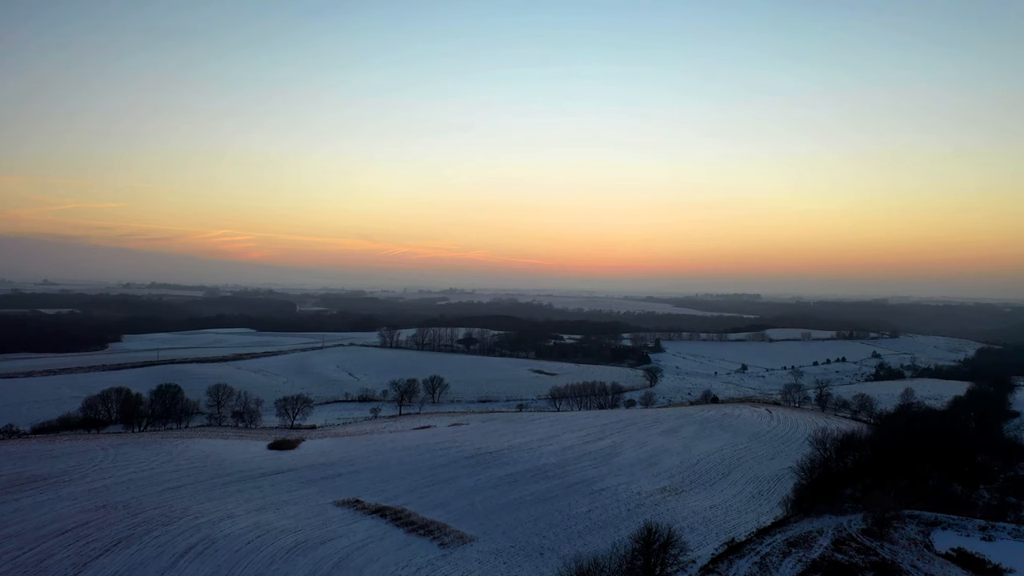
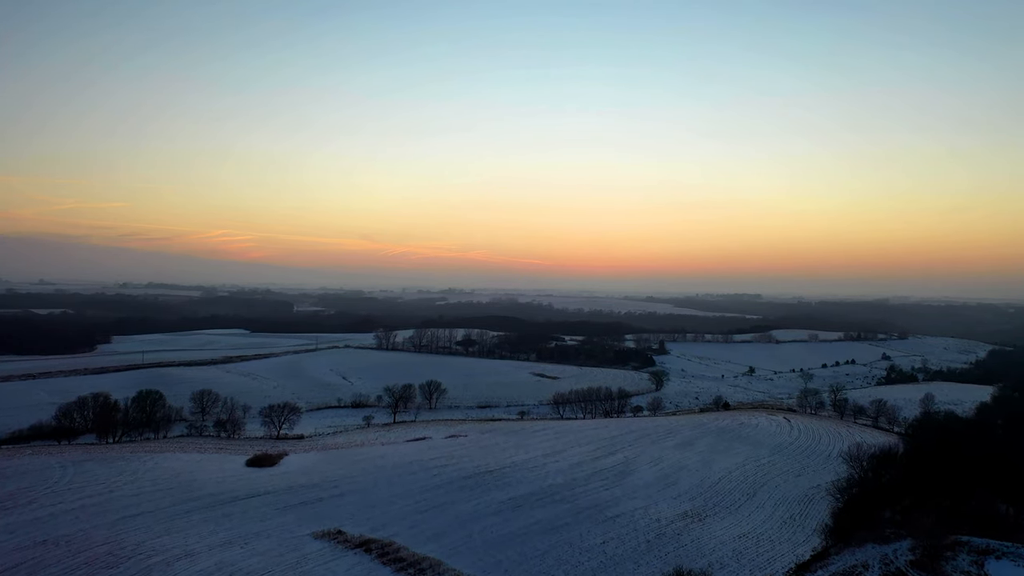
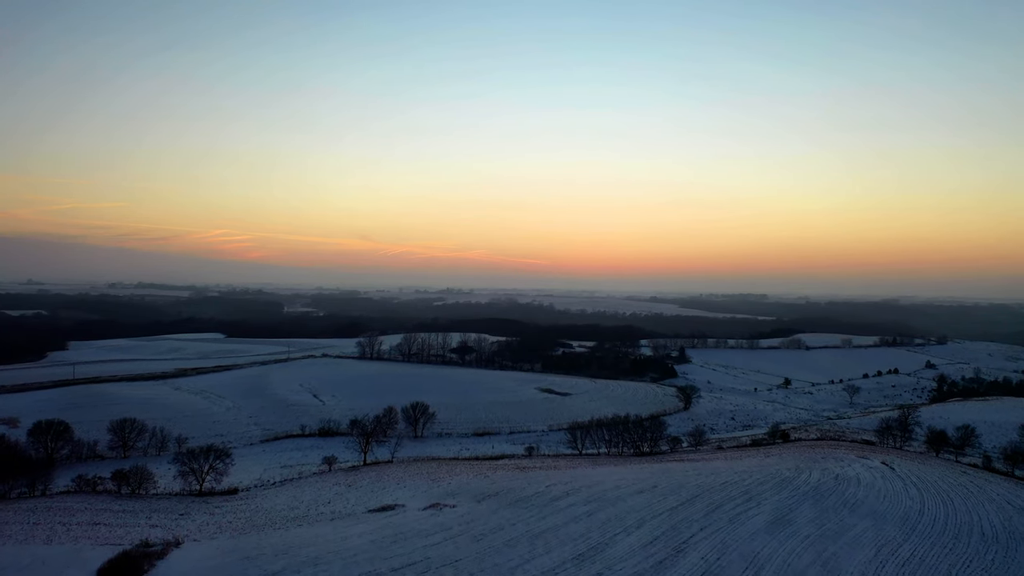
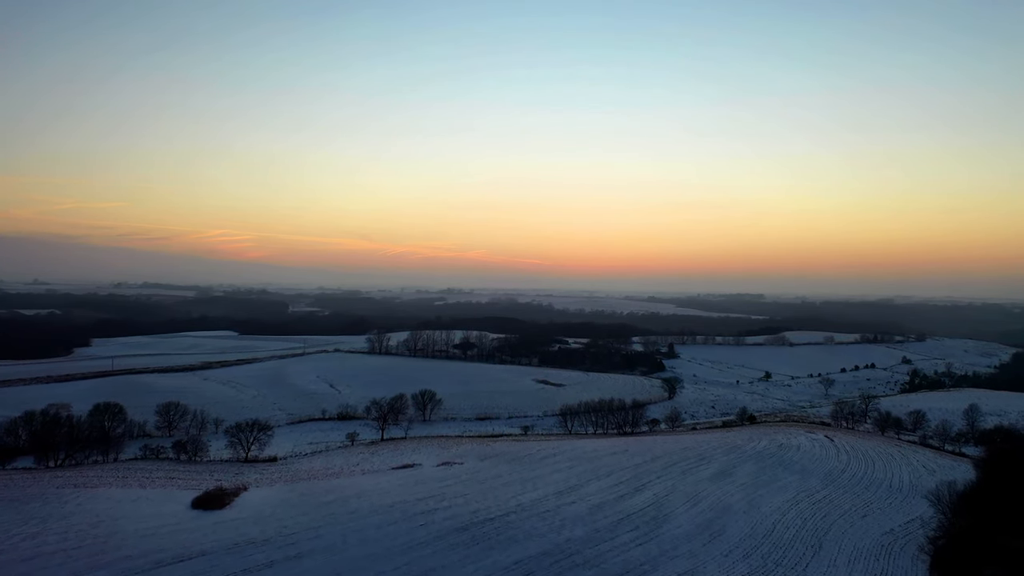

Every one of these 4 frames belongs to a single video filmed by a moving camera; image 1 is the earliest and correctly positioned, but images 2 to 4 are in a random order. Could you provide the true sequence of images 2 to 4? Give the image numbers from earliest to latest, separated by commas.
2, 4, 3
